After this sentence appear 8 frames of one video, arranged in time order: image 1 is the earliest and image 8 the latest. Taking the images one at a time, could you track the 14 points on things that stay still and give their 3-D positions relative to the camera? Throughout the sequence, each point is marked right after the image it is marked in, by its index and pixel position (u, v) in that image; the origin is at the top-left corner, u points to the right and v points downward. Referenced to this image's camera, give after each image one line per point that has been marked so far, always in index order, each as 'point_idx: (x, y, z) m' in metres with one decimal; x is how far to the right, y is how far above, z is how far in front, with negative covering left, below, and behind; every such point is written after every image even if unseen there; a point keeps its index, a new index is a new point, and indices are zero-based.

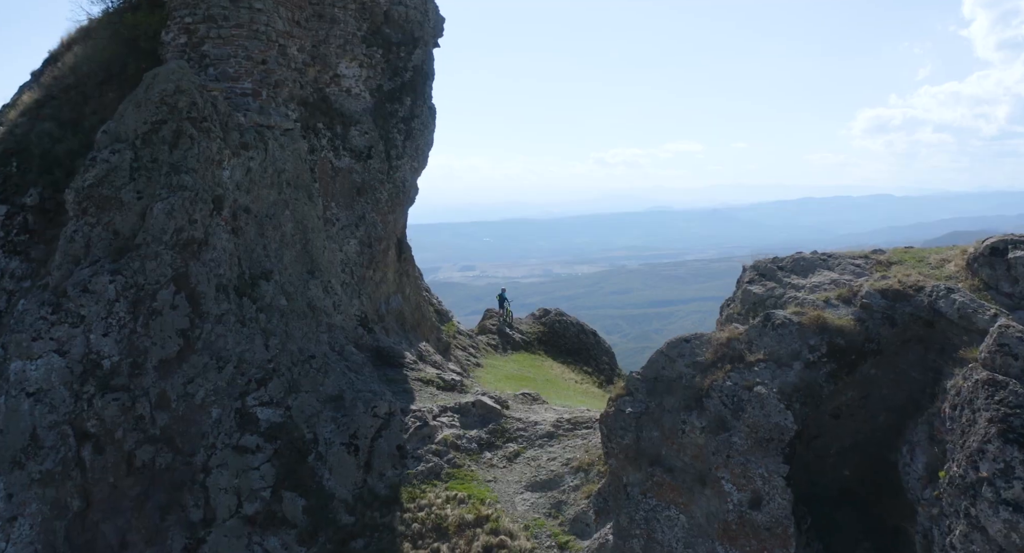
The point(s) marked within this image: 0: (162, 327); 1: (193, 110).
0: (-6.6, -1.0, +17.0) m
1: (-6.5, +3.4, +18.3) m
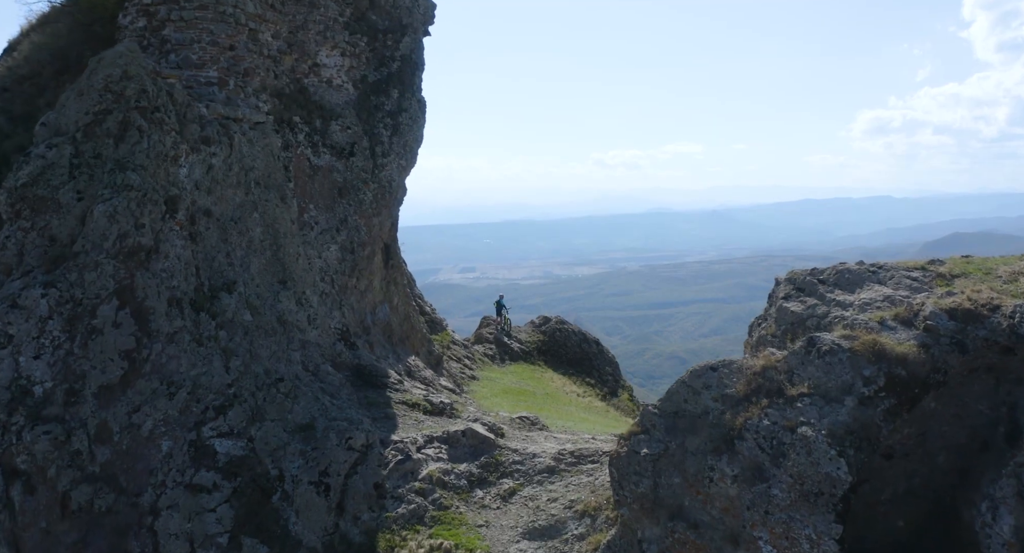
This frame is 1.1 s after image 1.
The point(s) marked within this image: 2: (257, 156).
0: (-6.7, -1.2, +14.8) m
1: (-6.5, +3.1, +16.1) m
2: (-5.4, +2.5, +19.1) m
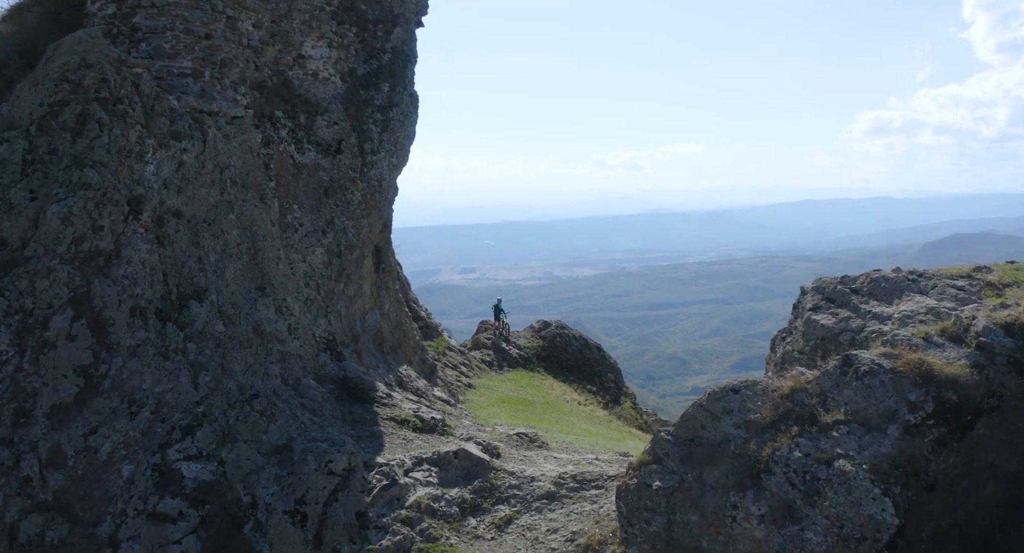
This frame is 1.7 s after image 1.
0: (-6.7, -1.3, +13.4) m
1: (-6.6, +3.0, +14.7) m
2: (-5.4, +2.4, +17.7) m
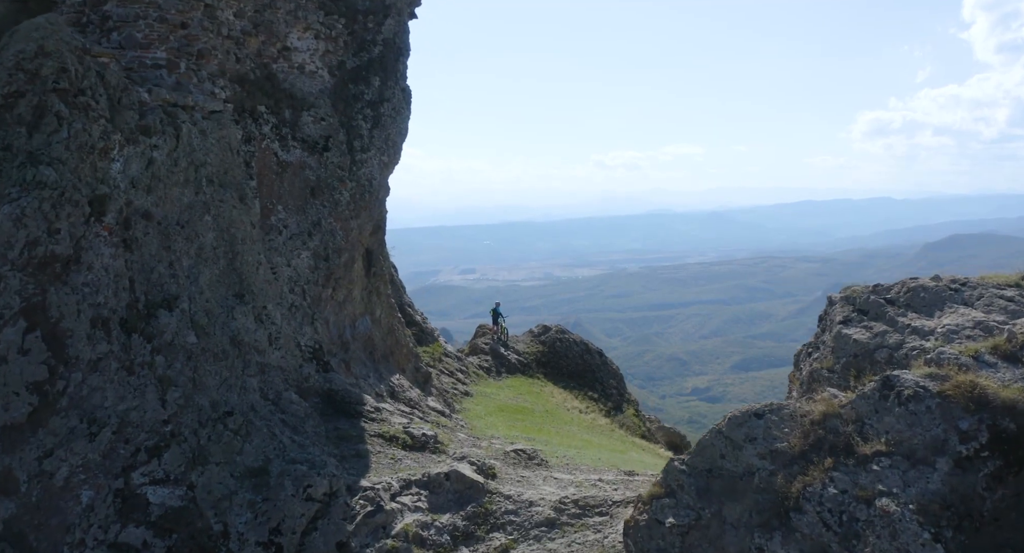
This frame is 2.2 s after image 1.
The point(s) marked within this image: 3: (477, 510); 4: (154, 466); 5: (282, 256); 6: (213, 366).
0: (-6.8, -1.4, +12.2) m
1: (-6.7, +2.9, +13.5) m
2: (-5.5, +2.3, +16.5) m
3: (-0.5, -3.5, +13.8) m
4: (-5.1, -2.7, +12.9) m
5: (-4.8, +0.4, +19.0) m
6: (-4.7, -1.4, +14.4) m
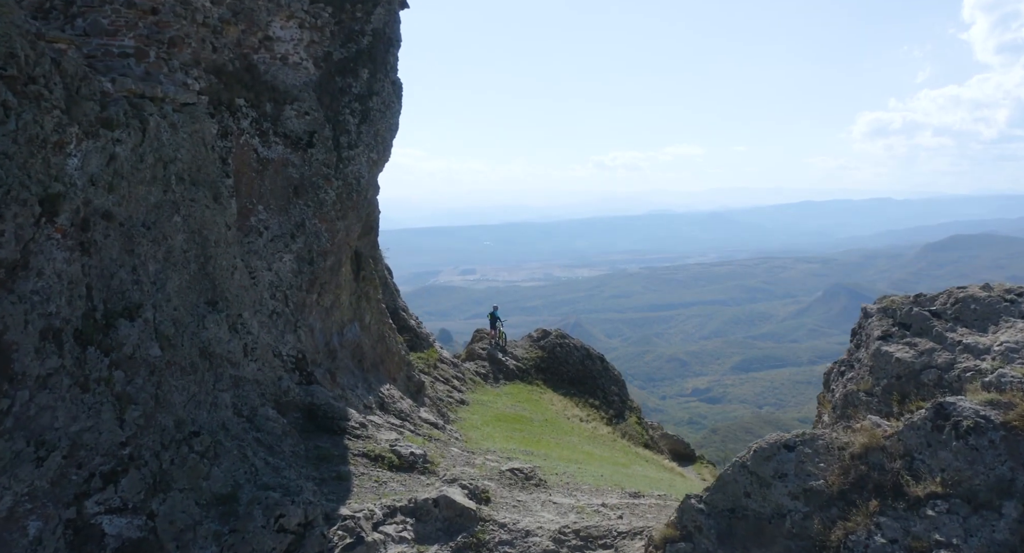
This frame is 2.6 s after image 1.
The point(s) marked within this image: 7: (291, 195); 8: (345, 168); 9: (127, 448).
0: (-6.9, -1.5, +10.9) m
1: (-6.7, +2.8, +12.2) m
2: (-5.5, +2.2, +15.3) m
3: (-0.6, -3.6, +12.5) m
4: (-5.2, -2.8, +11.6) m
5: (-4.9, +0.3, +17.7) m
6: (-4.8, -1.5, +13.1) m
7: (-4.6, +1.7, +18.8) m
8: (-3.6, +2.4, +19.9) m
9: (-5.1, -2.2, +12.0) m
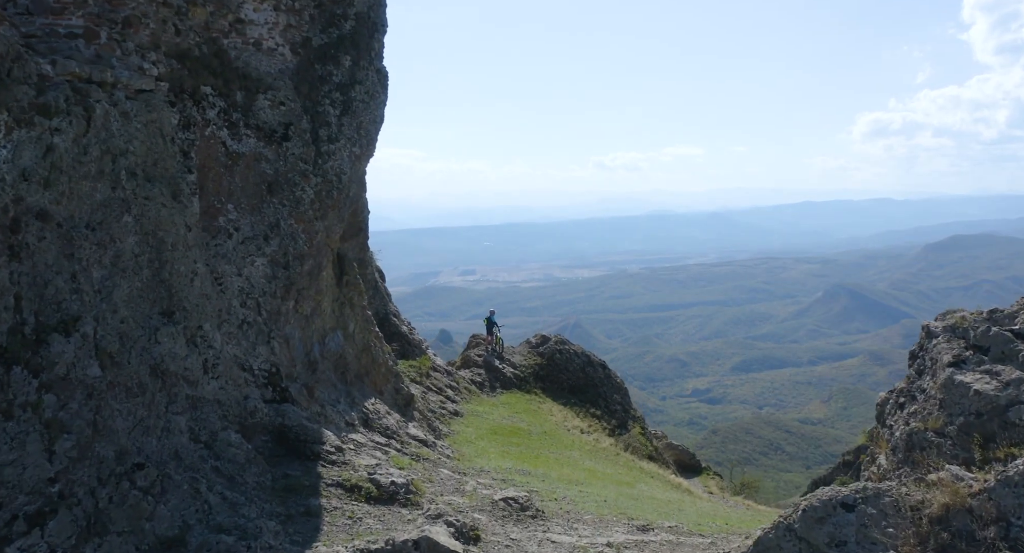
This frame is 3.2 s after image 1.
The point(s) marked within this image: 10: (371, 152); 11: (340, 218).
0: (-7.0, -1.6, +9.3) m
1: (-6.8, +2.7, +10.6) m
2: (-5.6, +2.1, +13.6) m
3: (-0.7, -3.7, +10.9) m
4: (-5.2, -2.9, +10.0) m
5: (-5.0, +0.2, +16.1) m
6: (-4.9, -1.6, +11.5) m
7: (-4.7, +1.6, +17.1) m
8: (-3.7, +2.3, +18.3) m
9: (-5.2, -2.4, +10.3) m
10: (-3.0, +2.7, +19.6) m
11: (-3.6, +1.2, +19.2) m
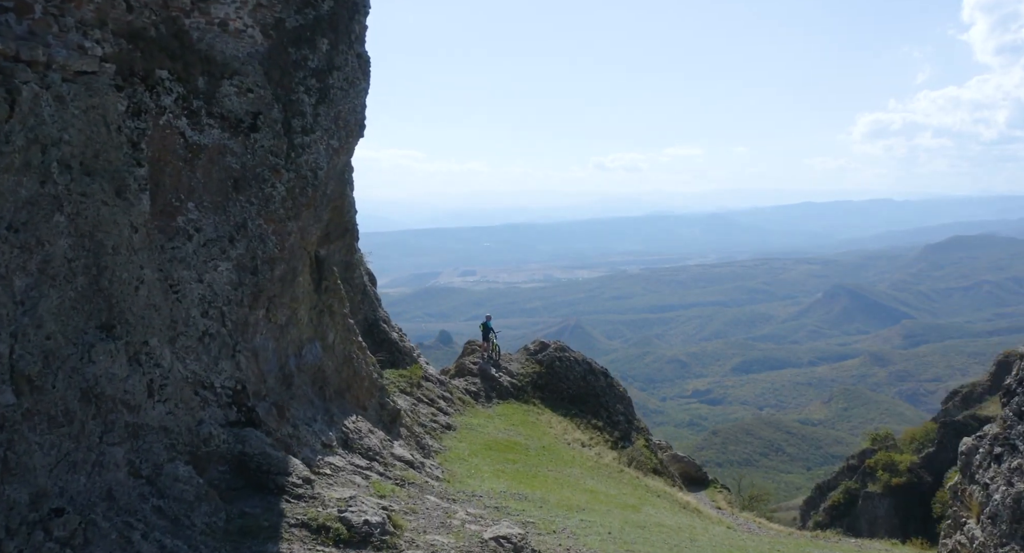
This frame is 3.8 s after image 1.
0: (-7.1, -1.7, +7.5) m
1: (-6.9, +2.6, +8.8) m
2: (-5.8, +2.0, +11.9) m
3: (-0.8, -3.8, +9.1) m
4: (-5.4, -3.0, +8.2) m
5: (-5.1, +0.1, +14.3) m
6: (-5.0, -1.7, +9.7) m
7: (-4.8, +1.5, +15.4) m
8: (-3.9, +2.2, +16.5) m
9: (-5.3, -2.5, +8.6) m
10: (-3.1, +2.6, +17.8) m
11: (-3.7, +1.1, +17.4) m
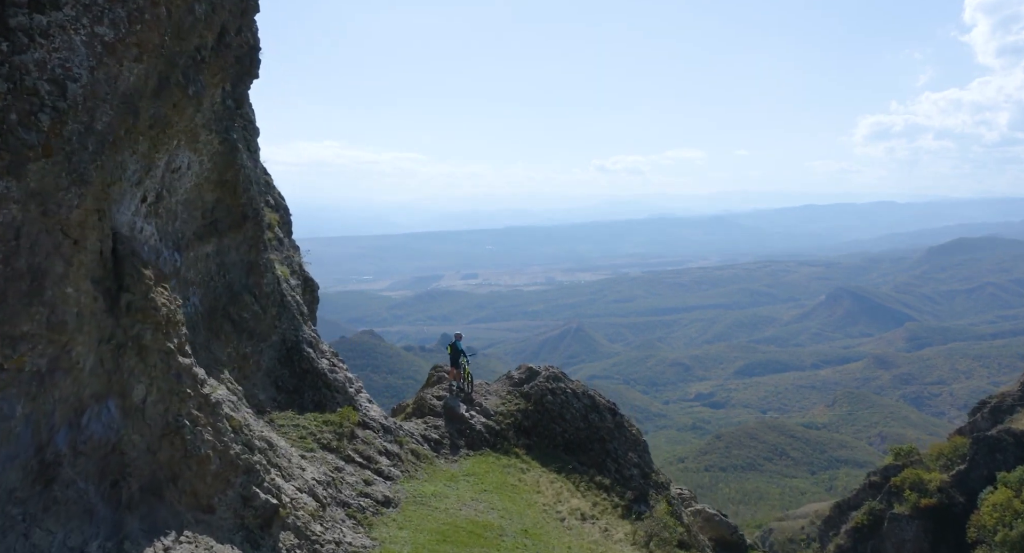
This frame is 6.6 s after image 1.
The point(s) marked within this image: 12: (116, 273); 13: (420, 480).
0: (-7.7, -1.8, -0.4) m
1: (-7.6, +2.6, +1.0) m
2: (-6.4, +1.9, +4.0) m
3: (-1.5, -3.9, +1.2) m
4: (-6.0, -3.1, +0.3) m
5: (-5.7, 0.0, +6.5) m
6: (-5.7, -1.8, +1.8) m
7: (-5.4, +1.4, +7.5) m
8: (-4.5, +2.1, +8.7) m
9: (-5.9, -2.5, +0.7) m
10: (-3.7, +2.5, +9.9) m
11: (-4.4, +1.0, +9.5) m
12: (-4.6, -0.1, +11.0) m
13: (-1.9, -4.3, +19.3) m
